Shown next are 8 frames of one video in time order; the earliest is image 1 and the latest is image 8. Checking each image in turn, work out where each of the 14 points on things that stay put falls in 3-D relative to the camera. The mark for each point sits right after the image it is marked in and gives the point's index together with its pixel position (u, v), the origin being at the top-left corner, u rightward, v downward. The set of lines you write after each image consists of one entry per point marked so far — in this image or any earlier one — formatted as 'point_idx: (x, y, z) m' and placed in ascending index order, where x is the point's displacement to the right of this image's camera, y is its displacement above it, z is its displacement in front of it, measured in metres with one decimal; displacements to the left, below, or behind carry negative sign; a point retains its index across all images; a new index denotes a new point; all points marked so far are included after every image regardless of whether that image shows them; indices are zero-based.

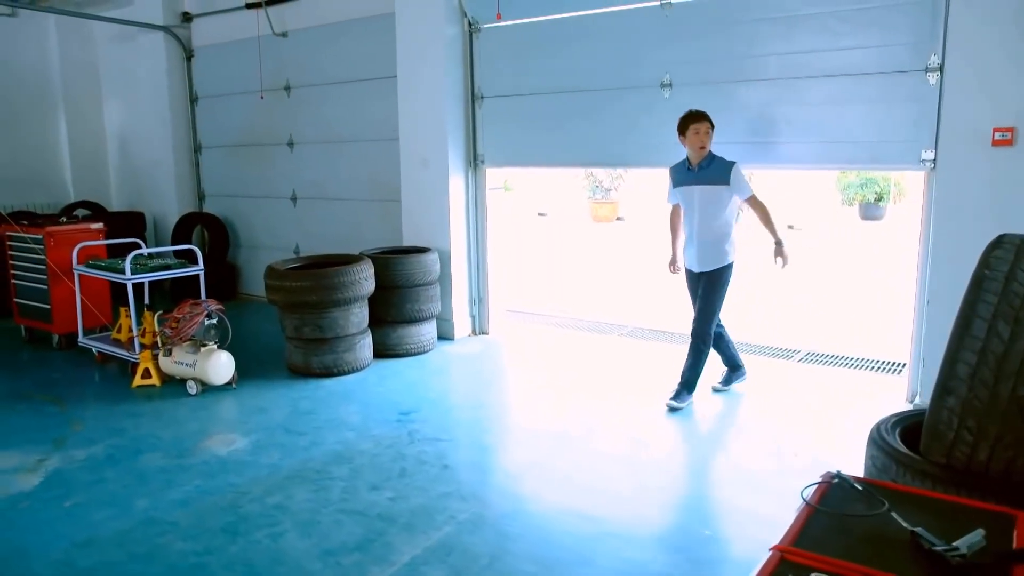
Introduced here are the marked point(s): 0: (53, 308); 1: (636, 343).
0: (-2.8, -0.1, +4.9) m
1: (+0.8, -0.4, +5.2) m
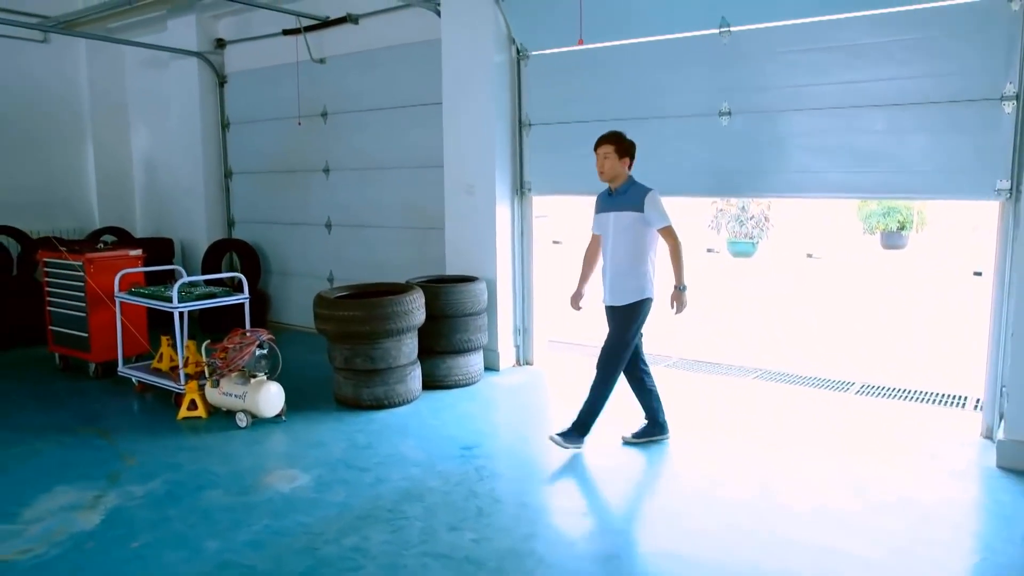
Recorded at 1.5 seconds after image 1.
0: (-2.5, -0.3, +4.8) m
1: (+1.1, -0.6, +5.1) m
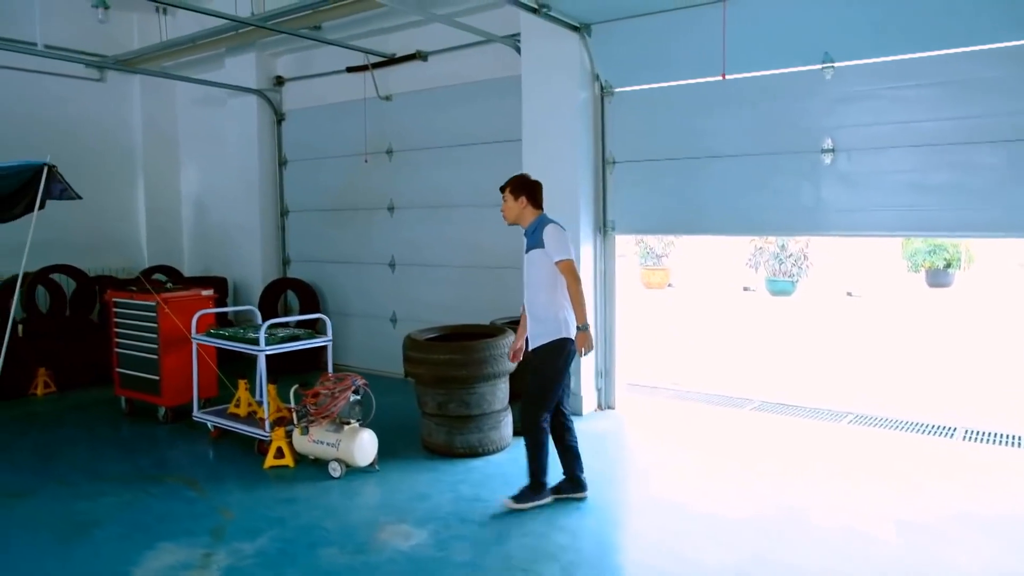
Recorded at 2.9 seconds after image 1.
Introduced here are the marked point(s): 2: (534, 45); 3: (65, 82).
0: (-2.0, -0.5, +4.6) m
1: (+1.6, -0.8, +4.9) m
2: (+0.1, +1.5, +4.8) m
3: (-3.9, +1.8, +7.1) m
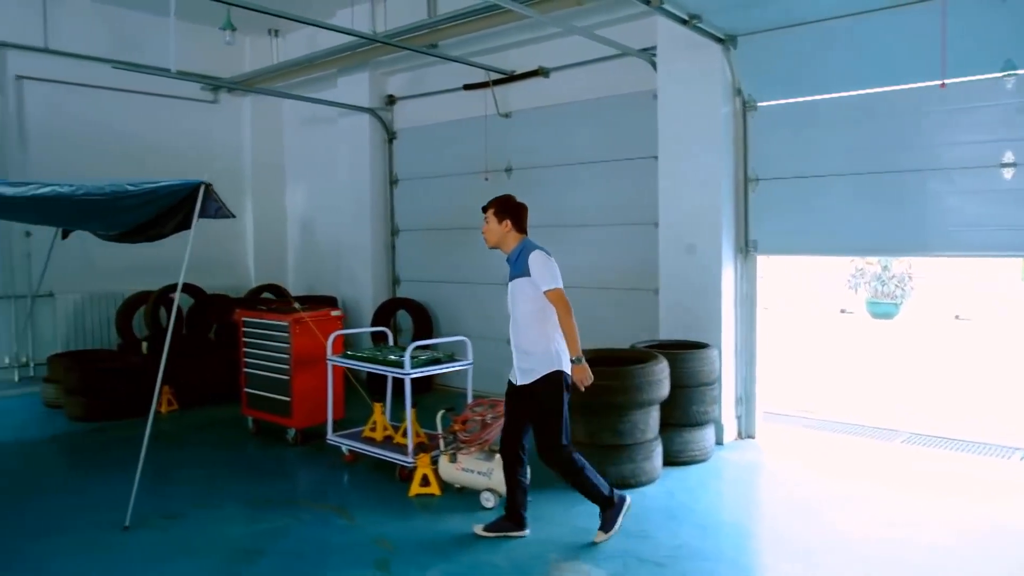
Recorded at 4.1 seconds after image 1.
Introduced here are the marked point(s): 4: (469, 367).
0: (-1.2, -0.6, +4.5) m
1: (+2.4, -1.0, +4.6) m
2: (+0.9, +1.3, +4.6) m
3: (-3.0, +1.7, +7.2) m
4: (-0.2, -0.4, +4.1) m
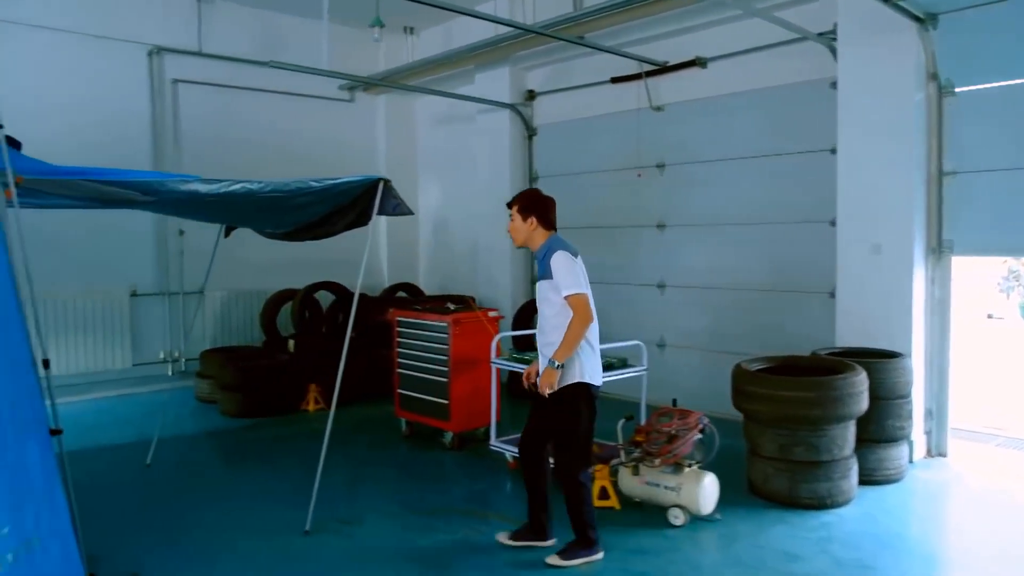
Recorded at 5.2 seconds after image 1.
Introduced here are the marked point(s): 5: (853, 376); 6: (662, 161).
0: (-0.3, -0.6, +4.4) m
1: (+3.3, -1.0, +4.0) m
2: (+1.9, +1.3, +4.3) m
3: (-1.7, +1.7, +7.3) m
4: (+0.6, -0.4, +3.9) m
5: (+1.5, -0.4, +3.5) m
6: (+1.0, +0.9, +5.5) m
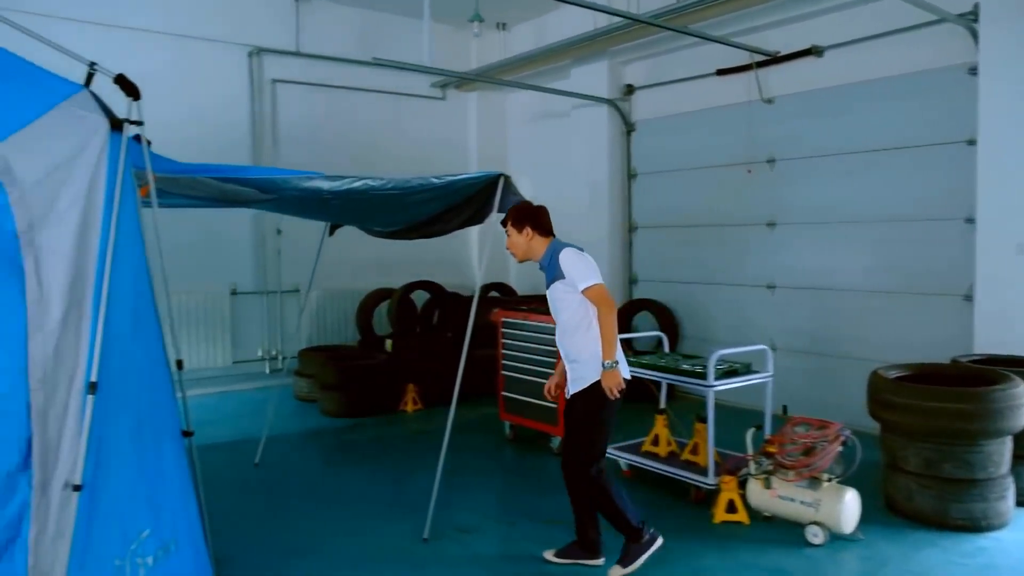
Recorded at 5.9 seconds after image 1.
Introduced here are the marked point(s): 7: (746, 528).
0: (+0.3, -0.6, +4.3) m
1: (+3.8, -1.0, +3.6) m
2: (+2.4, +1.3, +4.0) m
3: (-0.9, +1.7, +7.2) m
4: (+1.2, -0.4, +3.7) m
5: (+2.0, -0.4, +3.2) m
6: (+1.7, +0.9, +5.2) m
7: (+1.0, -1.0, +3.3) m
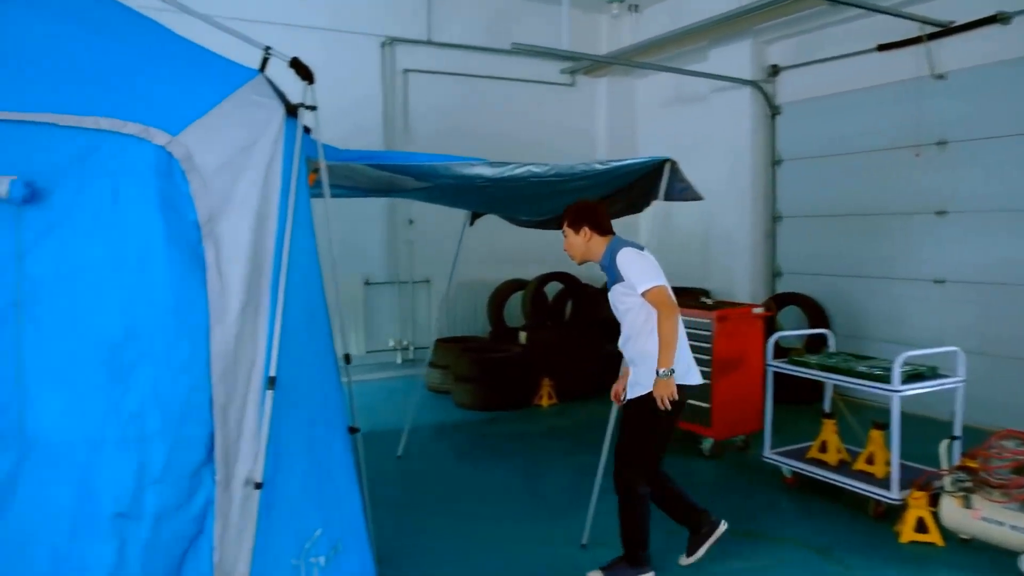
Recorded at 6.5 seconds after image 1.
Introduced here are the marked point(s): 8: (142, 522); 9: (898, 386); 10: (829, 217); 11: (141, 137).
0: (+1.0, -0.6, +4.0) m
1: (+4.5, -1.0, +2.9) m
2: (+3.2, +1.3, +3.4) m
3: (+0.3, +1.8, +7.1) m
4: (+1.9, -0.4, +3.3) m
5: (+2.6, -0.4, +2.7) m
6: (+2.6, +0.9, +4.8) m
7: (+1.6, -1.0, +3.0) m
8: (-0.9, -0.5, +1.8) m
9: (+1.5, -0.4, +3.1) m
10: (+2.2, +0.5, +5.5) m
11: (-0.9, +0.4, +1.9) m
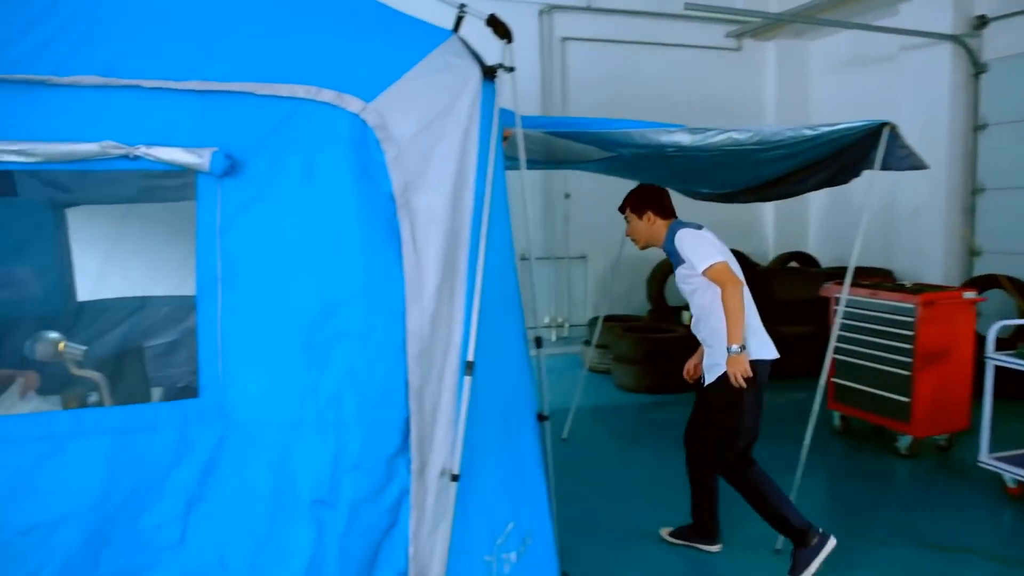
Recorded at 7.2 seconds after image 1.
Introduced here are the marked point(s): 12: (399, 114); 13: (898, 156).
0: (+1.8, -0.5, +3.6) m
1: (+5.1, -1.0, +1.9) m
2: (+3.9, +1.4, +2.6) m
3: (+1.7, +2.0, +6.6) m
4: (+2.5, -0.4, +2.7) m
5: (+3.2, -0.4, +2.0) m
6: (+3.5, +1.0, +4.0) m
7: (+2.2, -0.9, +2.5) m
8: (-0.4, -0.5, +1.8) m
9: (+2.2, -0.3, +2.6) m
10: (+3.3, +0.6, +4.8) m
11: (-0.4, +0.4, +1.8) m
12: (-0.3, +0.4, +1.9) m
13: (+1.3, +0.5, +2.7) m
